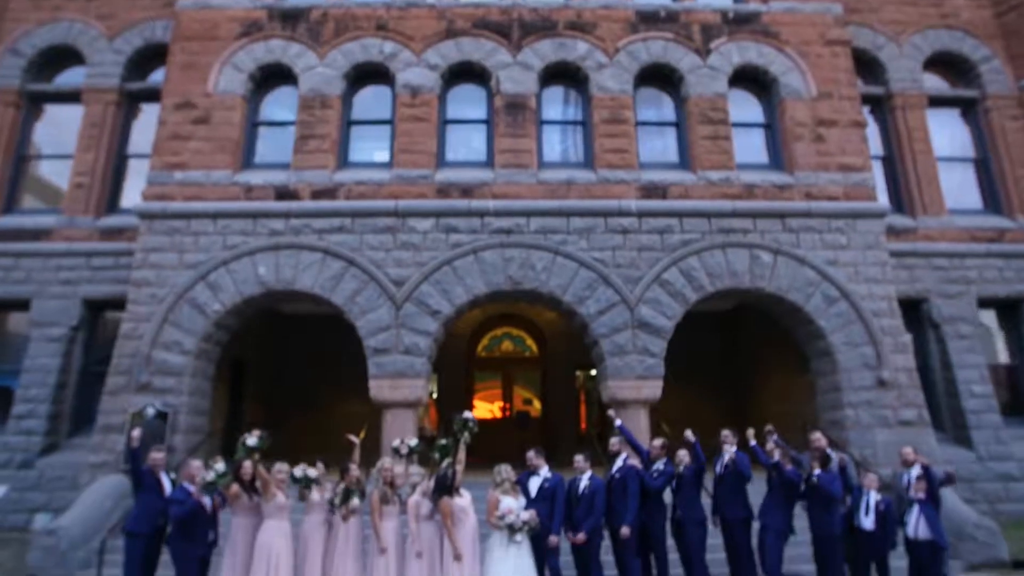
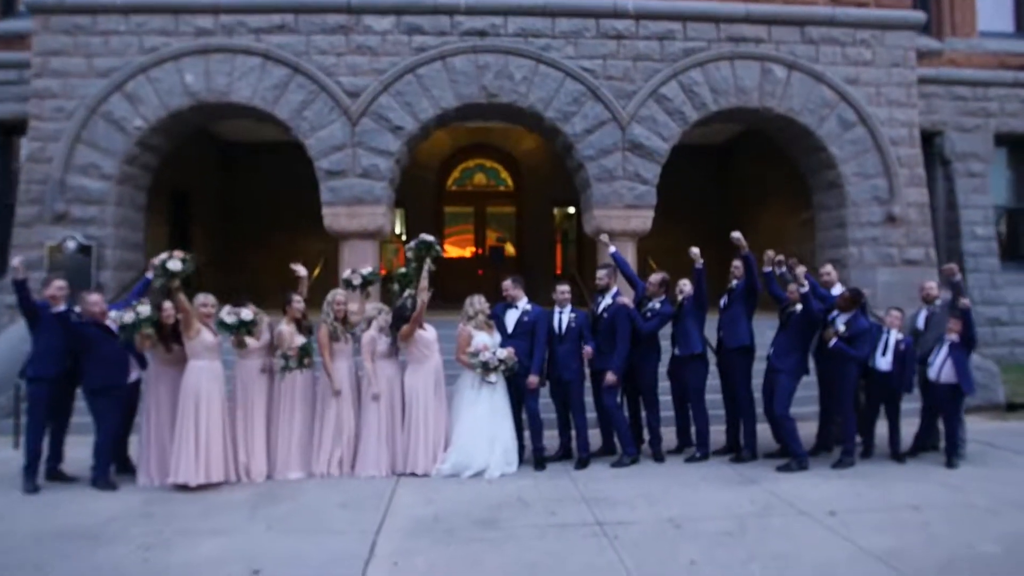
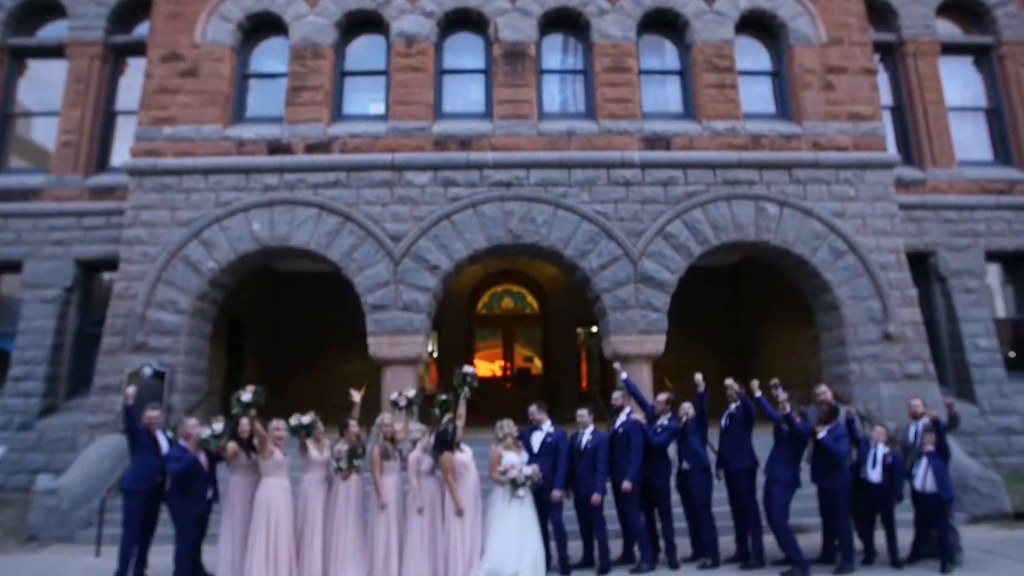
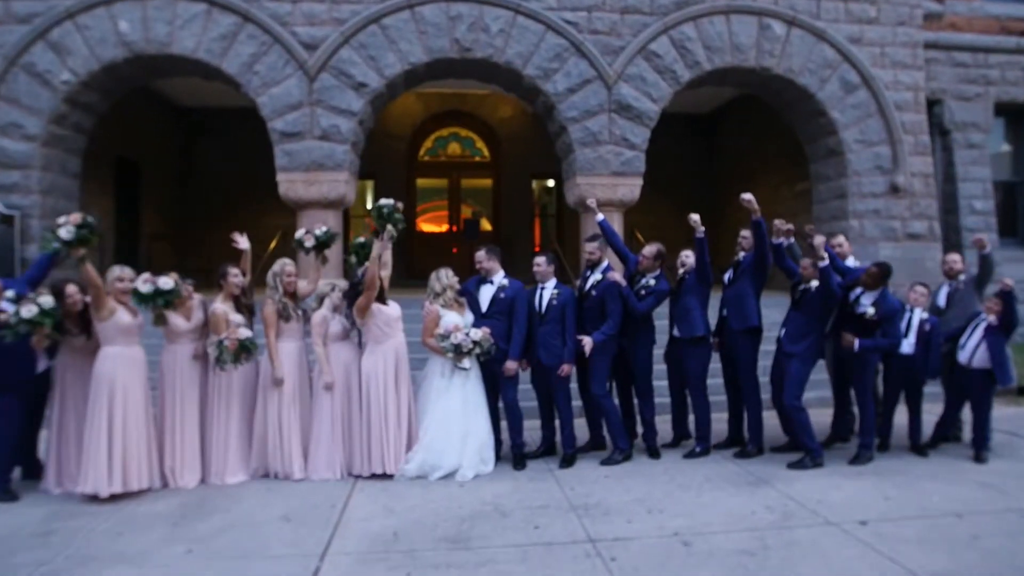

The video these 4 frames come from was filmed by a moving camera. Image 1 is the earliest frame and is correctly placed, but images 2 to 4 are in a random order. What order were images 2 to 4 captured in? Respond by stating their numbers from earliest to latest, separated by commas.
3, 2, 4
